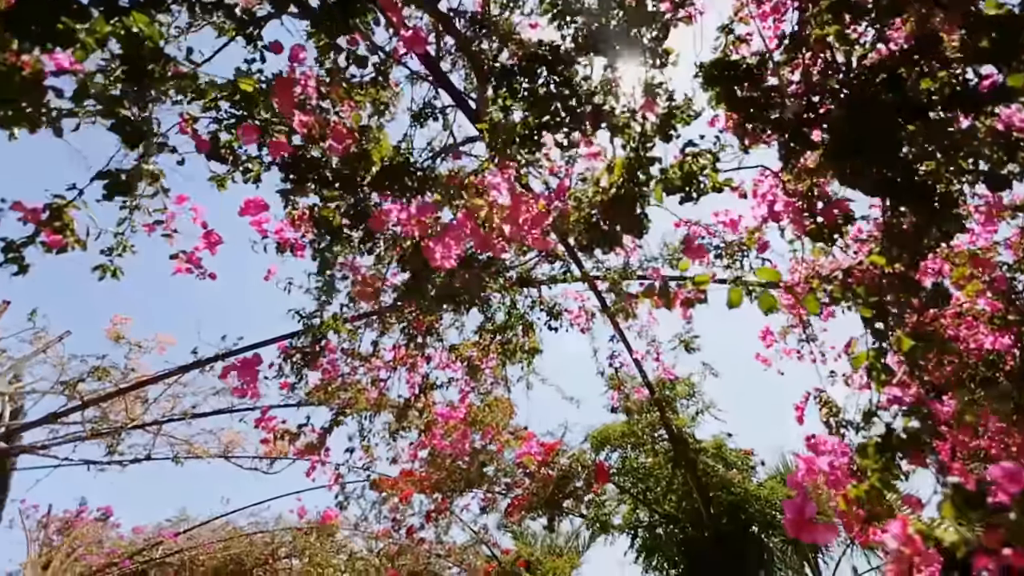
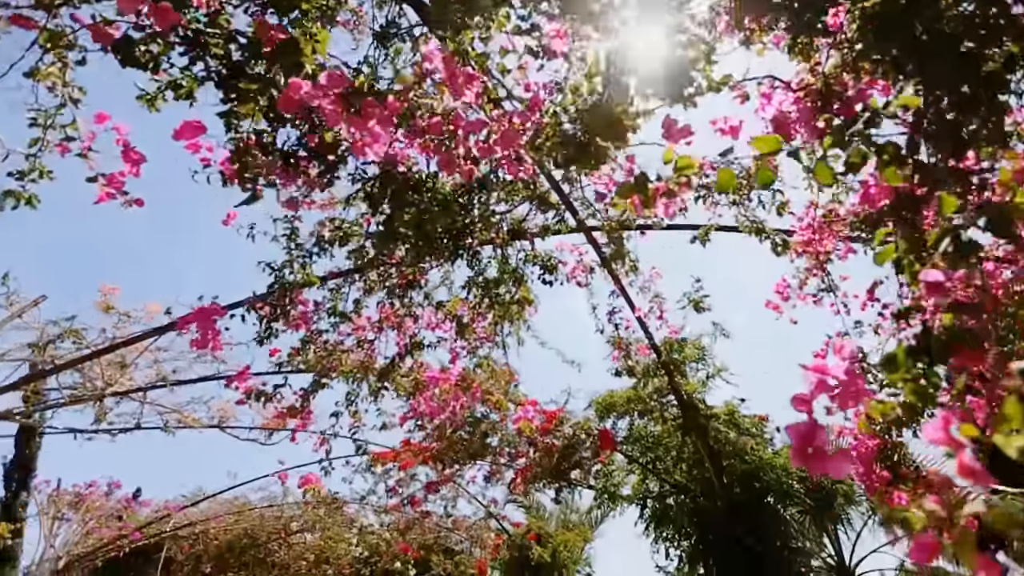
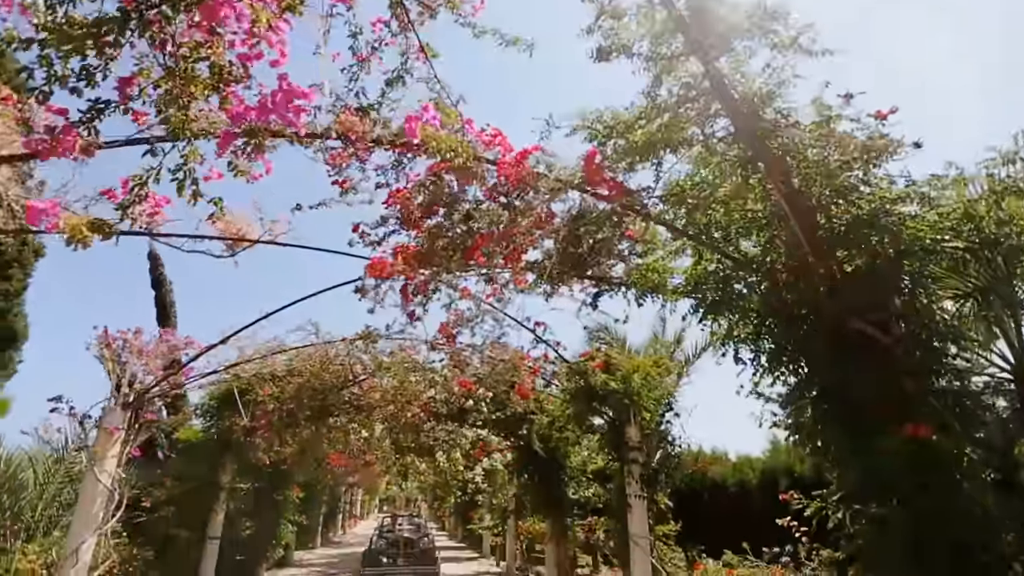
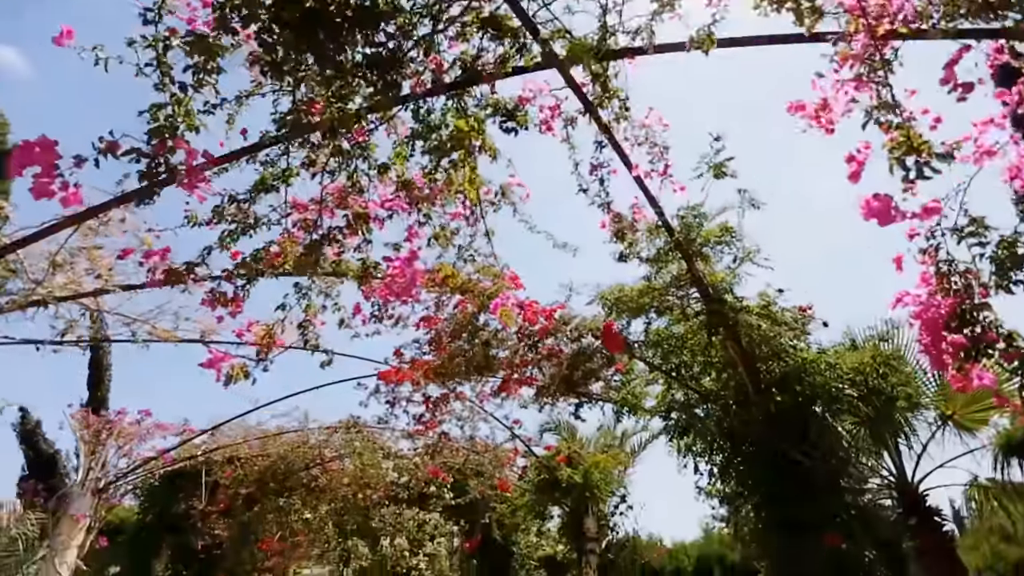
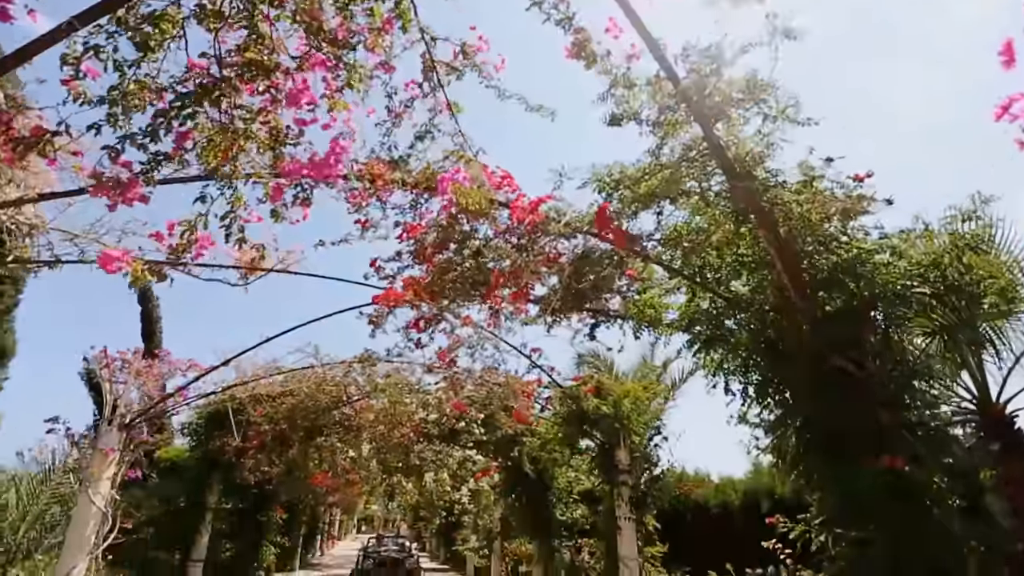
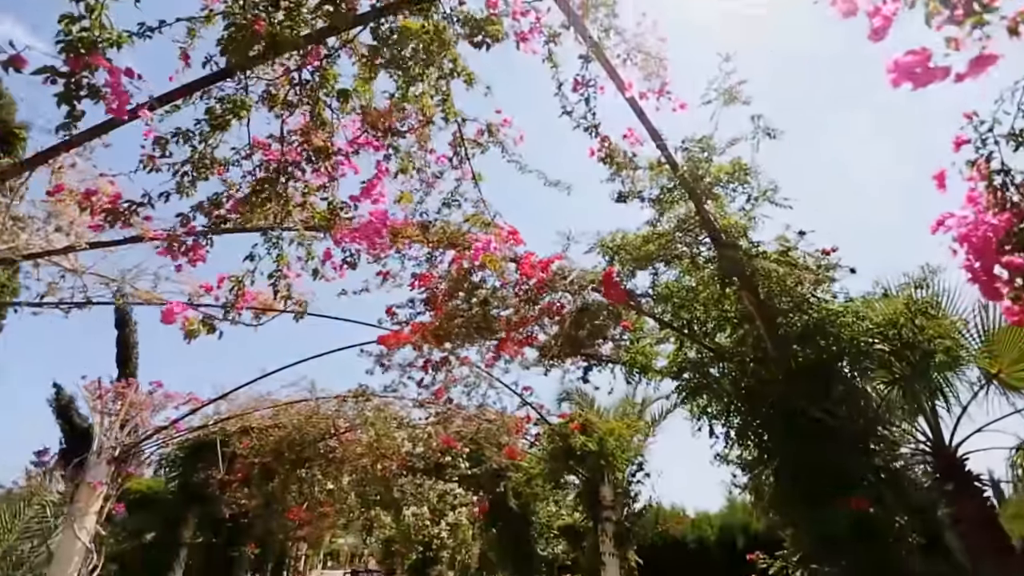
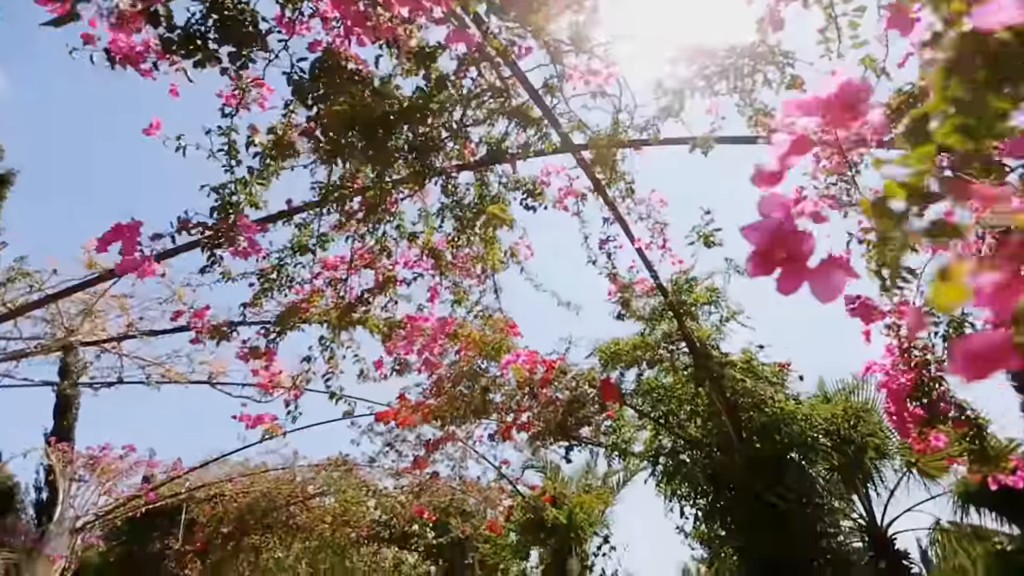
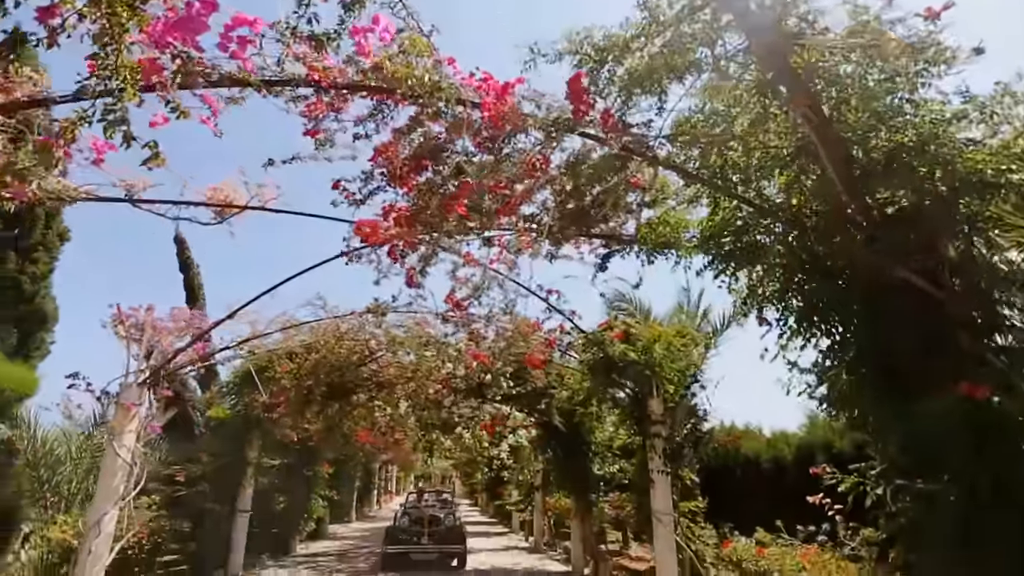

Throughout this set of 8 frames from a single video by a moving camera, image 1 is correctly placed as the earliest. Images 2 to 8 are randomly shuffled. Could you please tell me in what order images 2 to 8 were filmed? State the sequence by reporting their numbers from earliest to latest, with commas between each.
2, 7, 4, 6, 5, 3, 8
